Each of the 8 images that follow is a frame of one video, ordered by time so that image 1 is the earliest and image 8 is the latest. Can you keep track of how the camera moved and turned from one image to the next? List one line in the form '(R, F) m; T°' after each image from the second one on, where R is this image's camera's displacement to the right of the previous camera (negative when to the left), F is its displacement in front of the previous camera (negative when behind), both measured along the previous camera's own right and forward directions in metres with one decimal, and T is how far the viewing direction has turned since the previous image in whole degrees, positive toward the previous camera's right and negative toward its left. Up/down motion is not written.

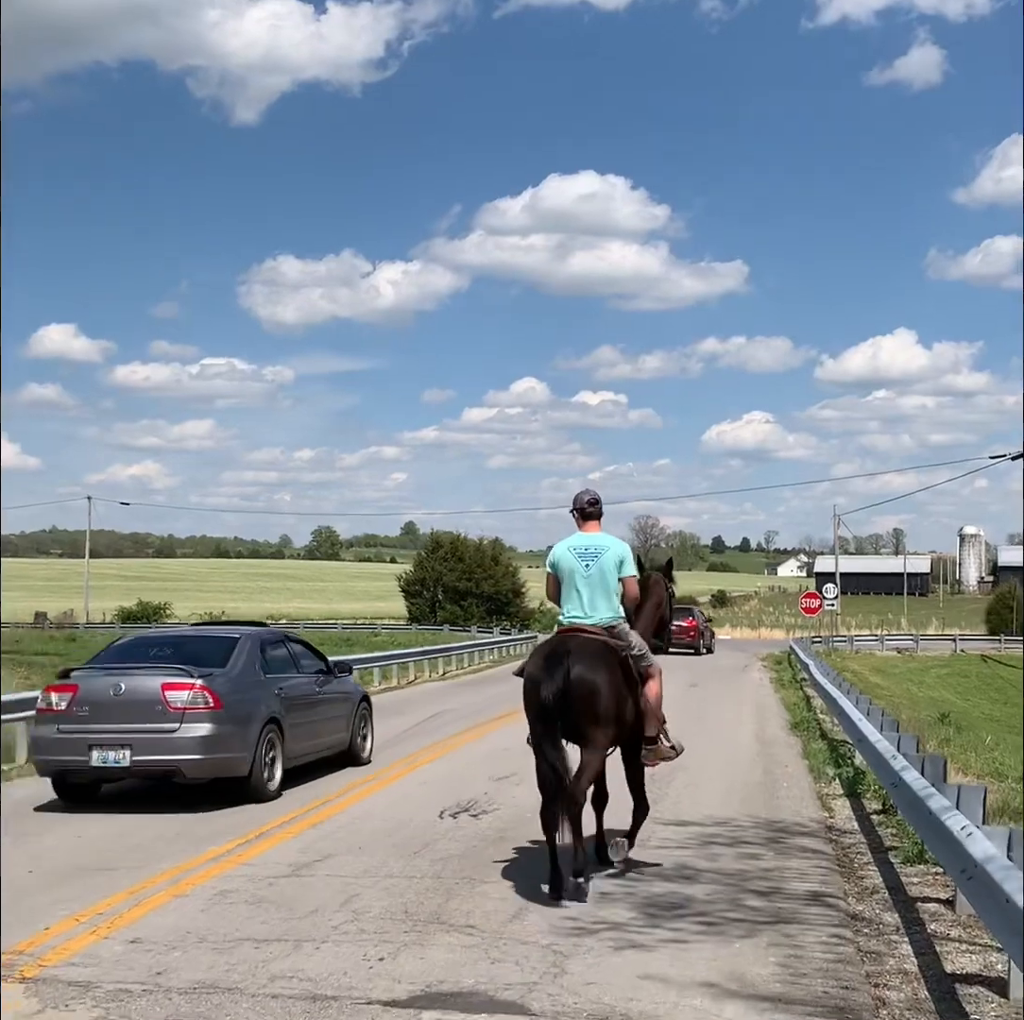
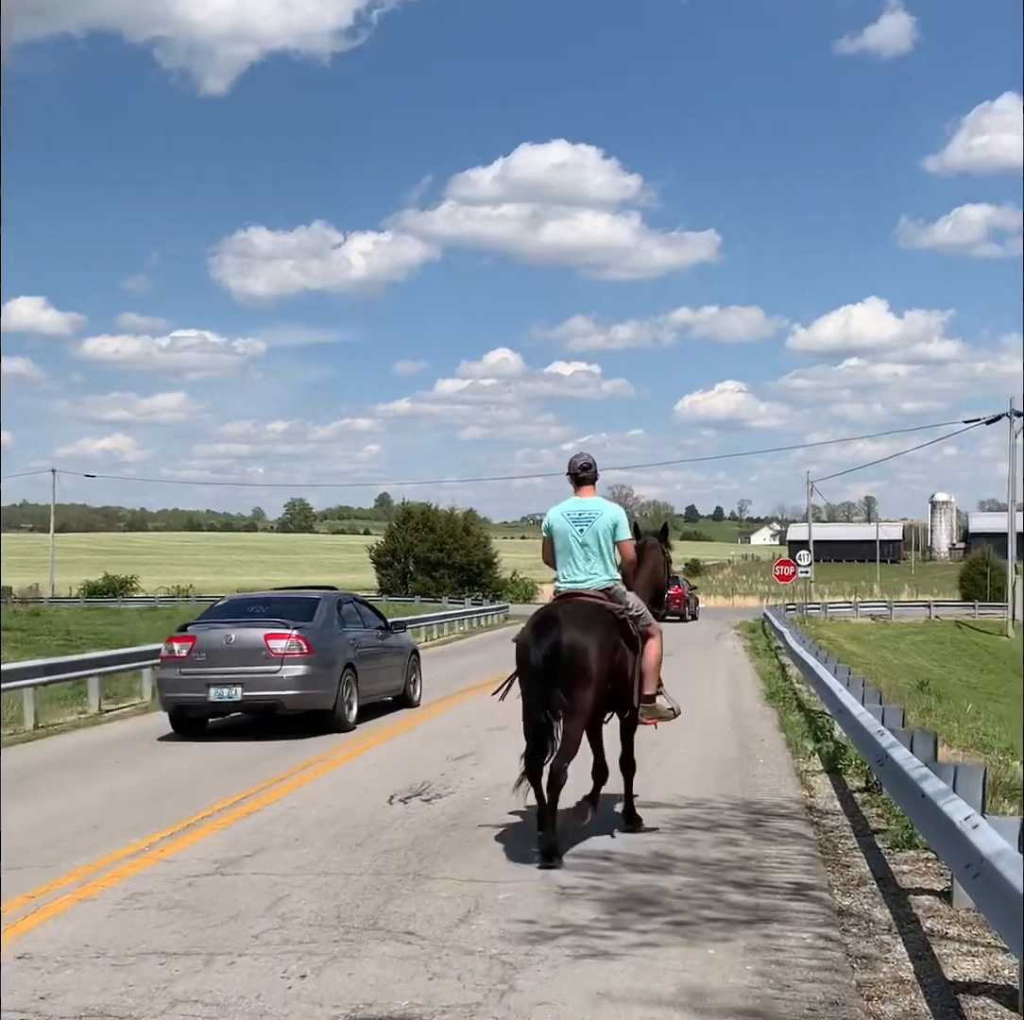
(+0.2, +0.8) m; +1°
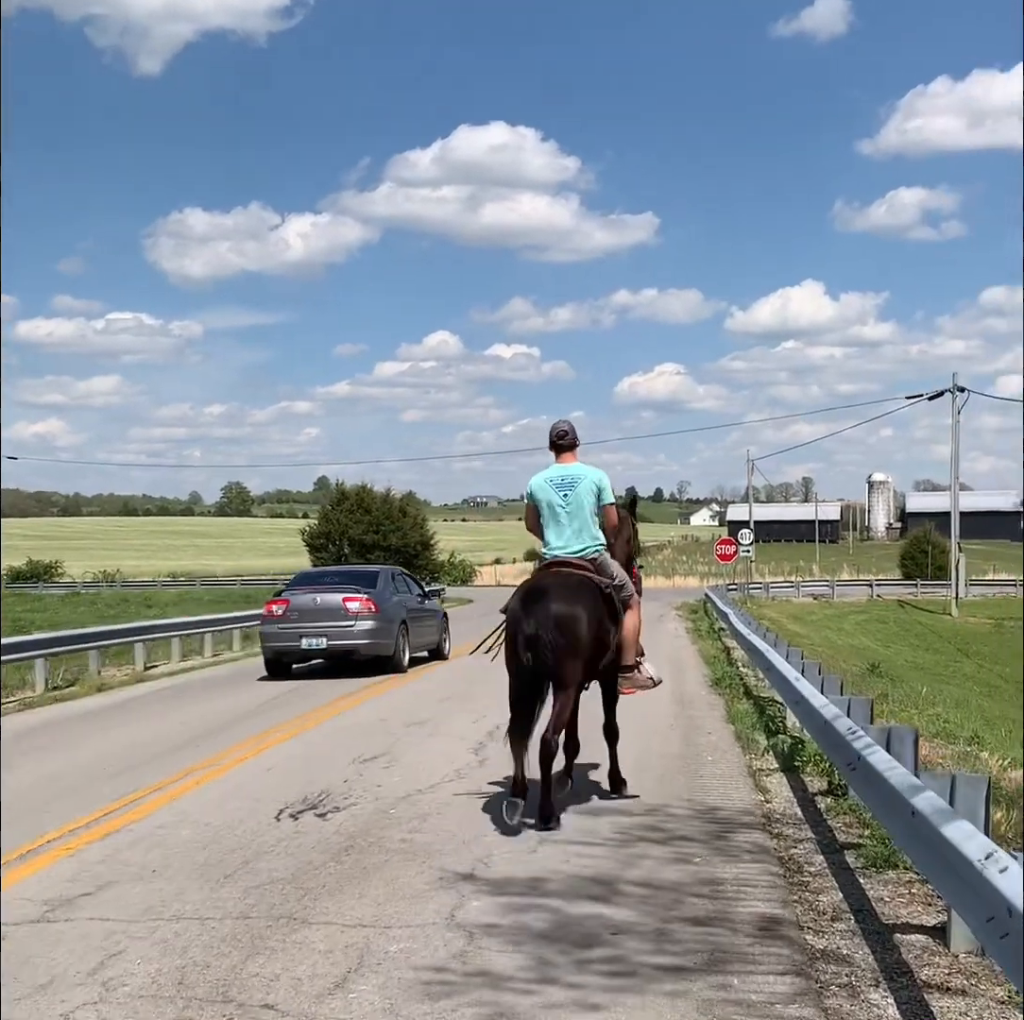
(+0.2, +1.2) m; +3°
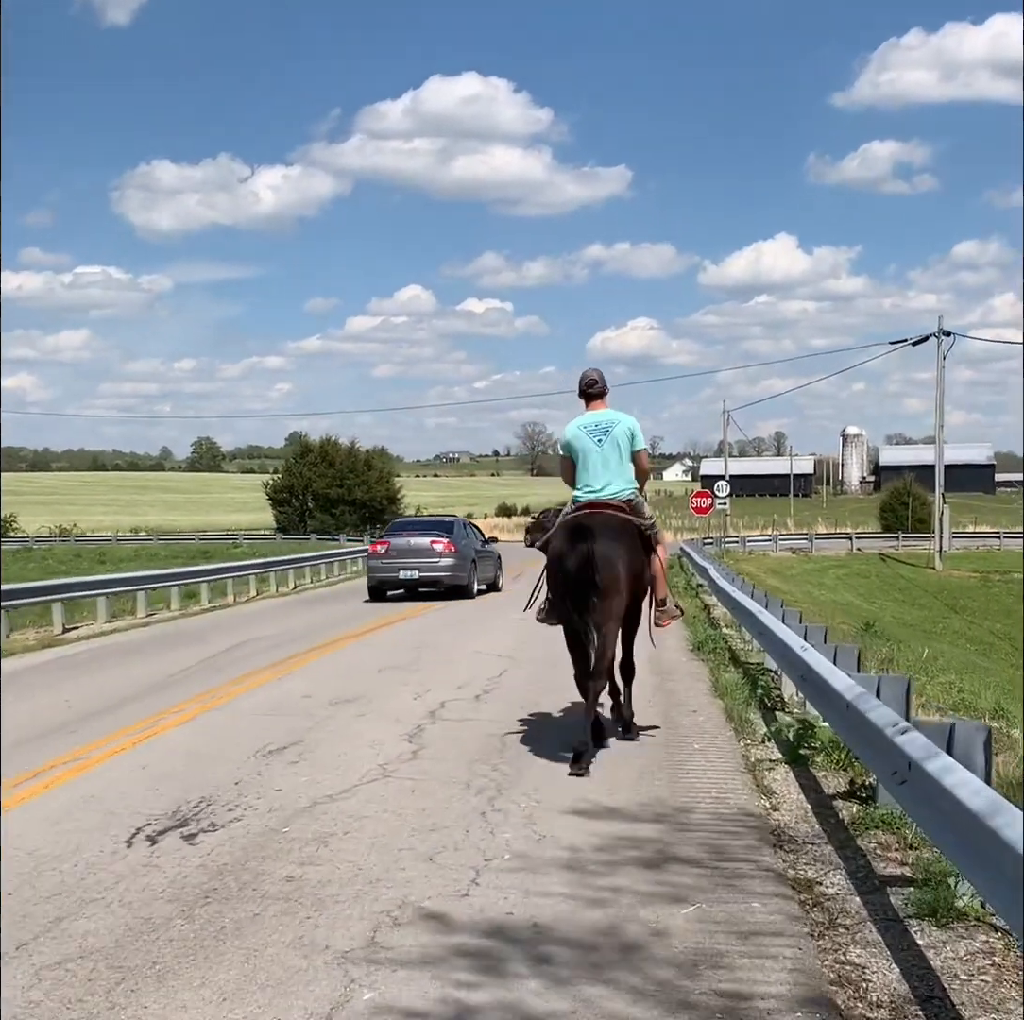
(+0.2, +1.8) m; +1°
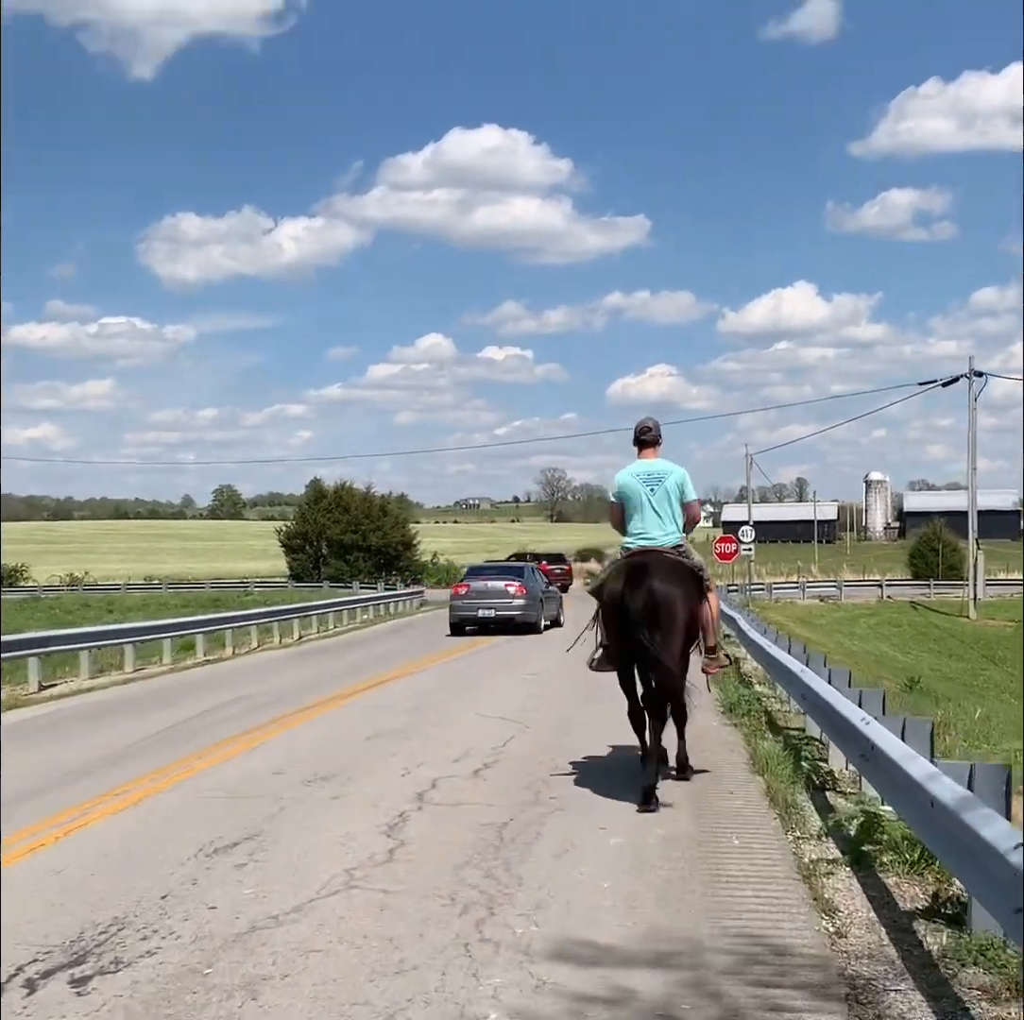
(+0.1, +1.2) m; -1°
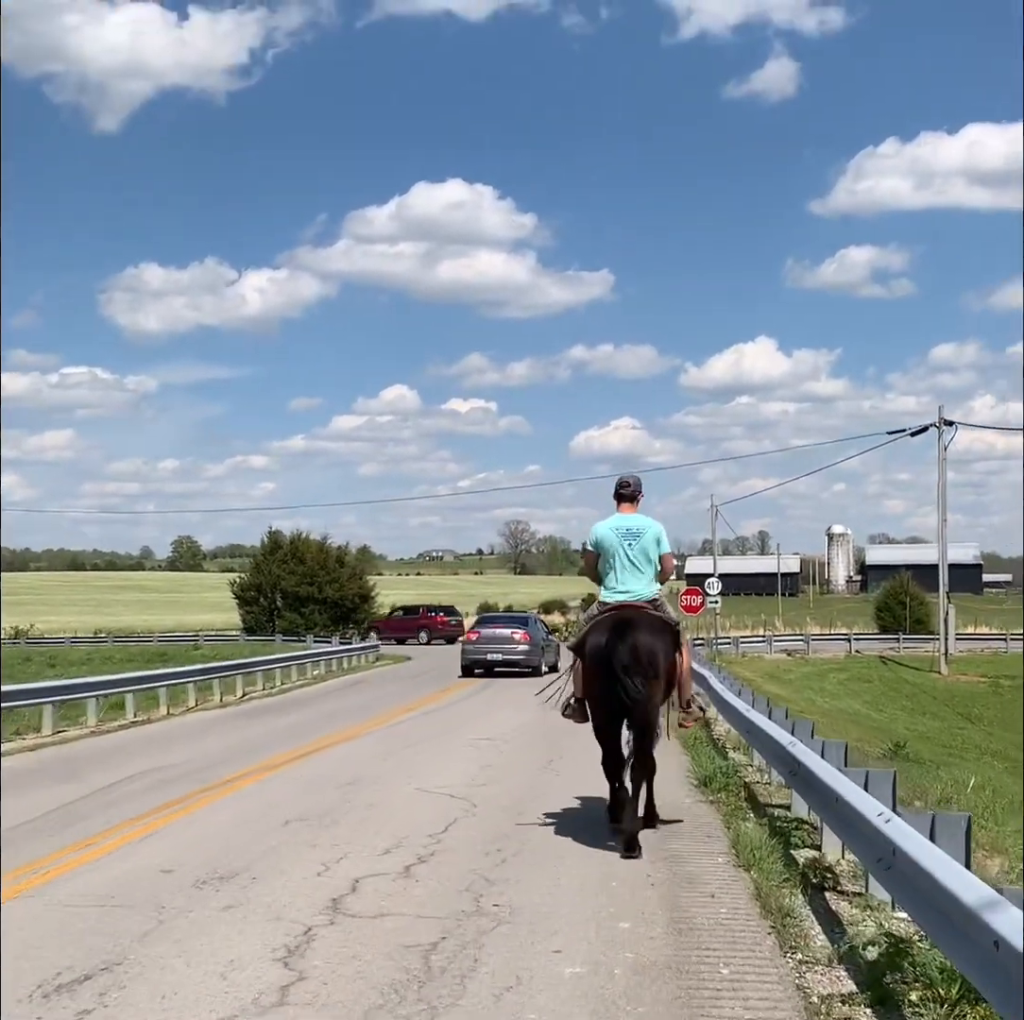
(+0.1, +1.2) m; +2°
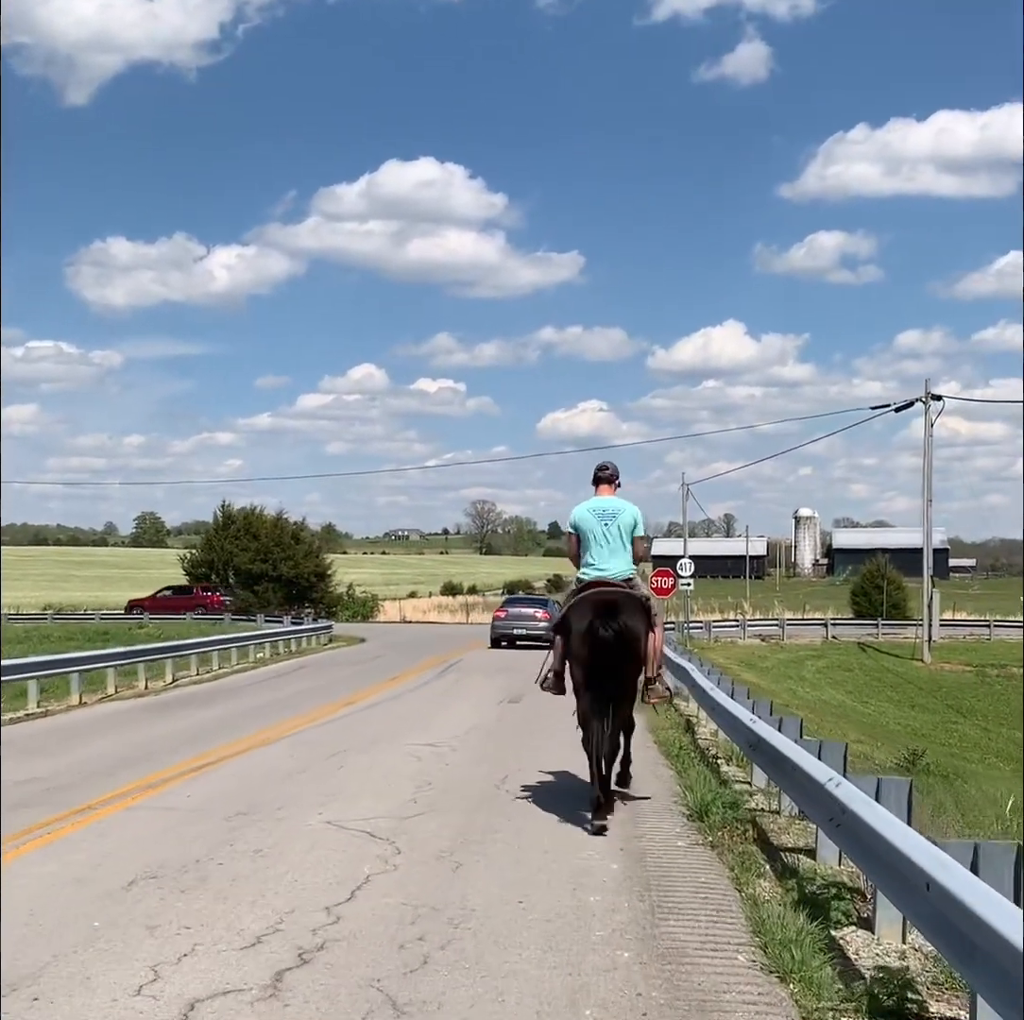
(+0.1, +2.2) m; +2°
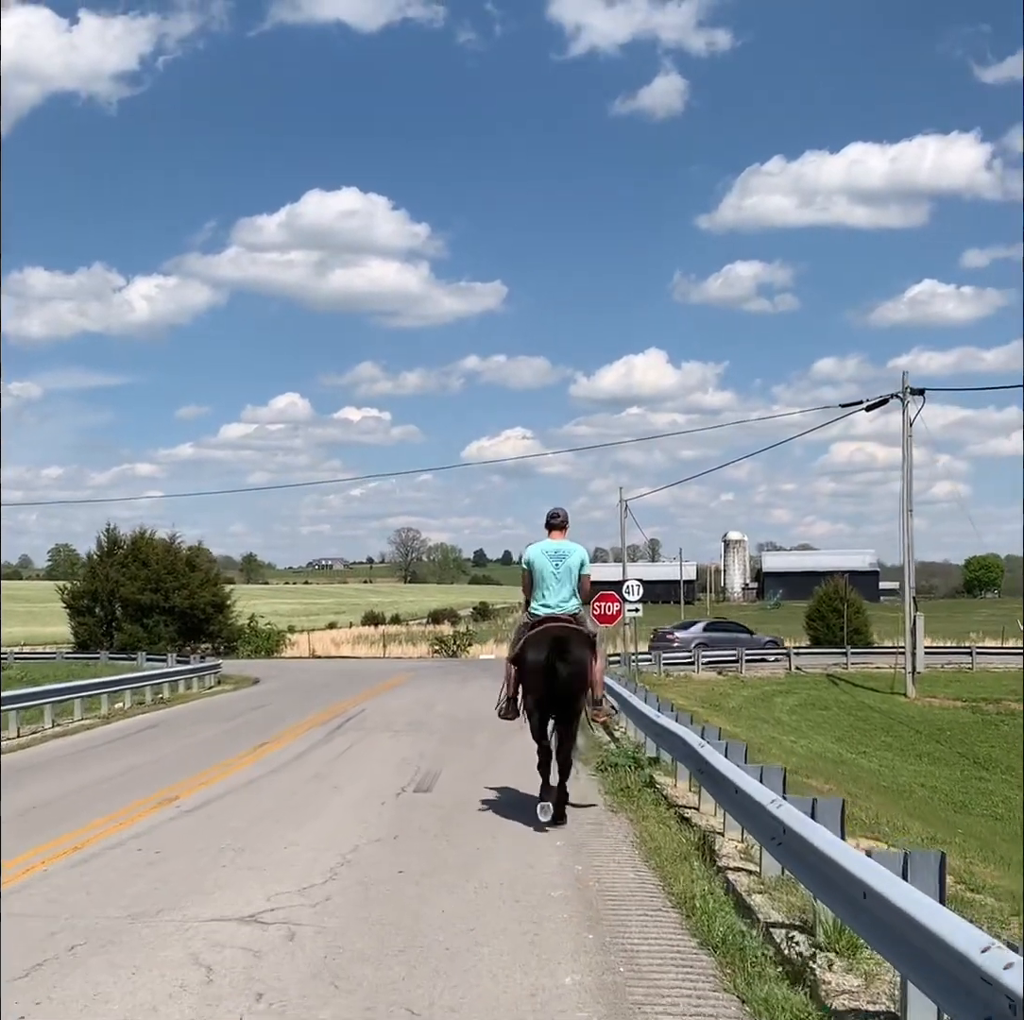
(+0.2, +5.0) m; +4°
